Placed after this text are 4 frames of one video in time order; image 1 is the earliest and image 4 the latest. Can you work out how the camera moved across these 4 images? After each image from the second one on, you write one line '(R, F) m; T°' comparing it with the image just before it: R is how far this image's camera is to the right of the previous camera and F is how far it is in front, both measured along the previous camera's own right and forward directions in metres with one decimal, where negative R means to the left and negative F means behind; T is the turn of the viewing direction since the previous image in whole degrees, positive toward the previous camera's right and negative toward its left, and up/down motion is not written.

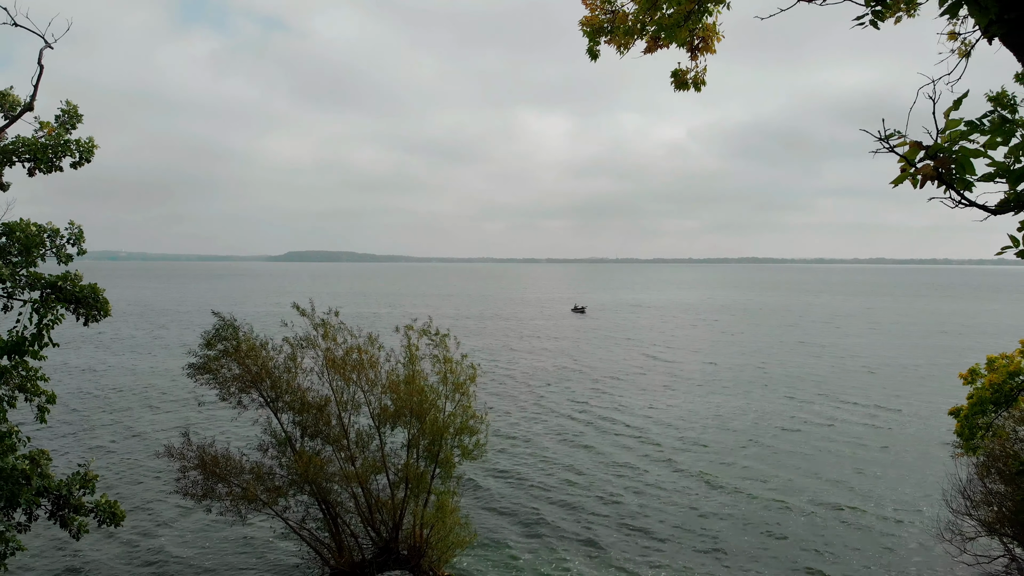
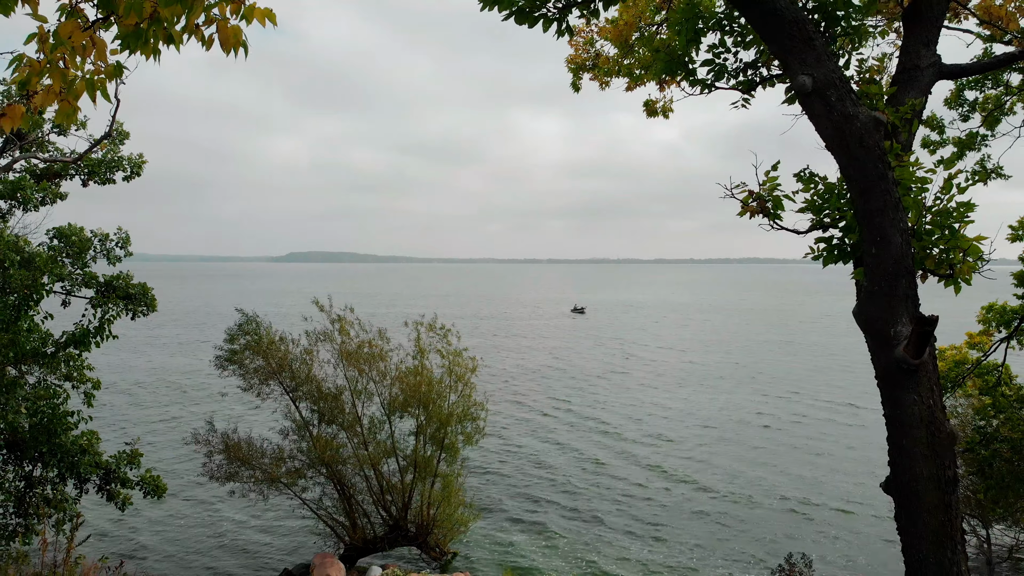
(0.0, -1.5) m; 0°
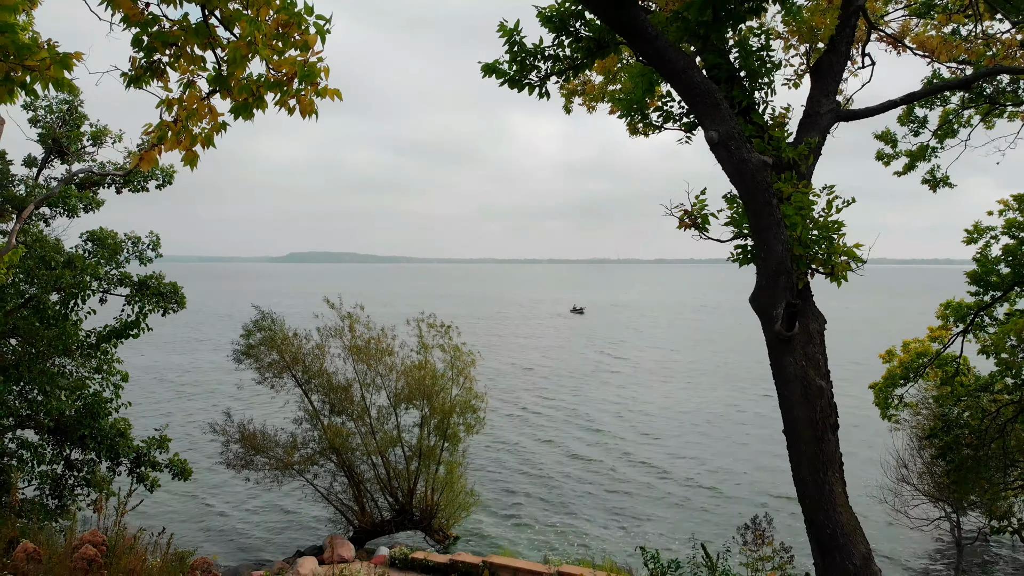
(+0.1, -1.2) m; 0°
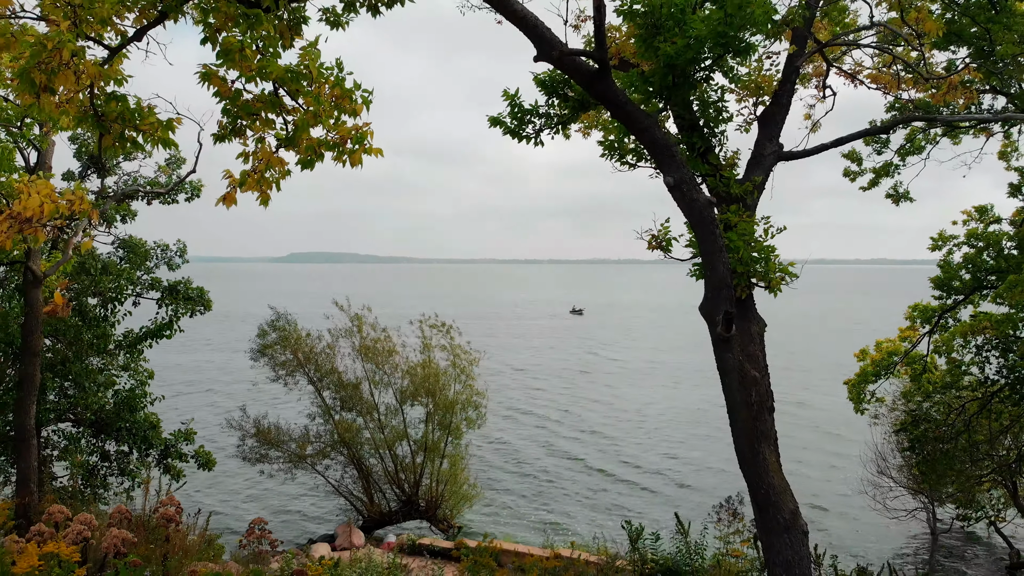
(0.0, -1.2) m; 0°
